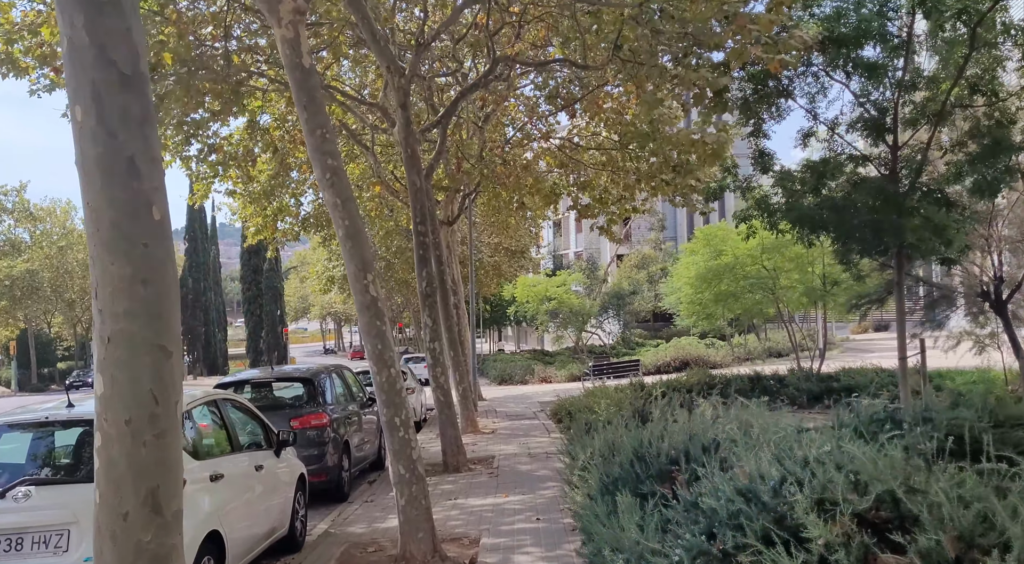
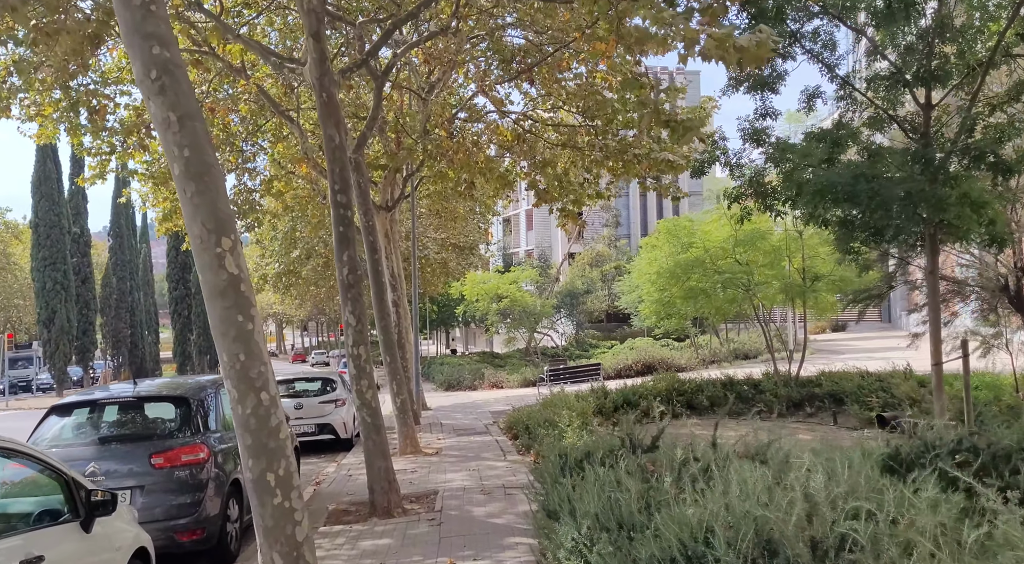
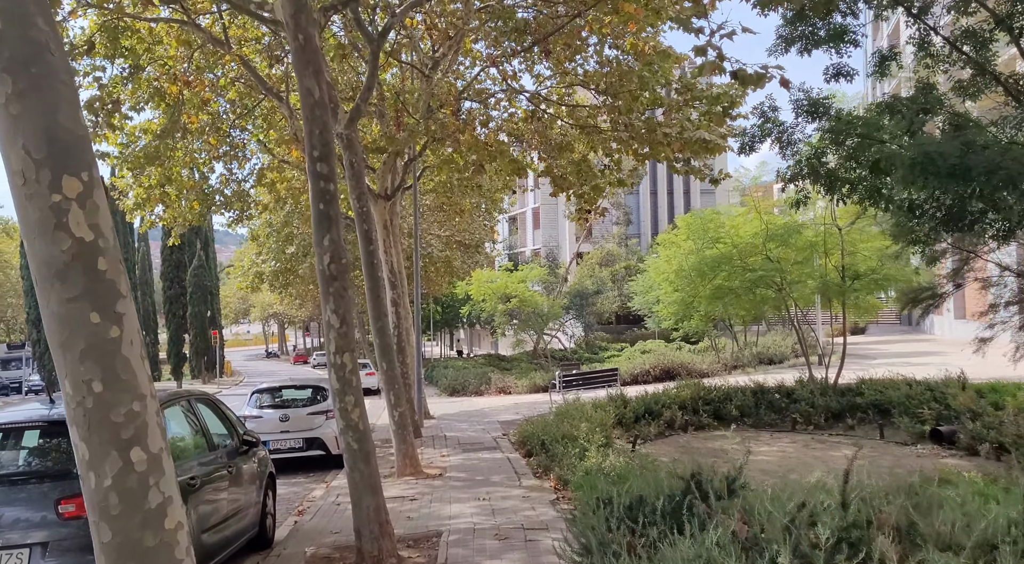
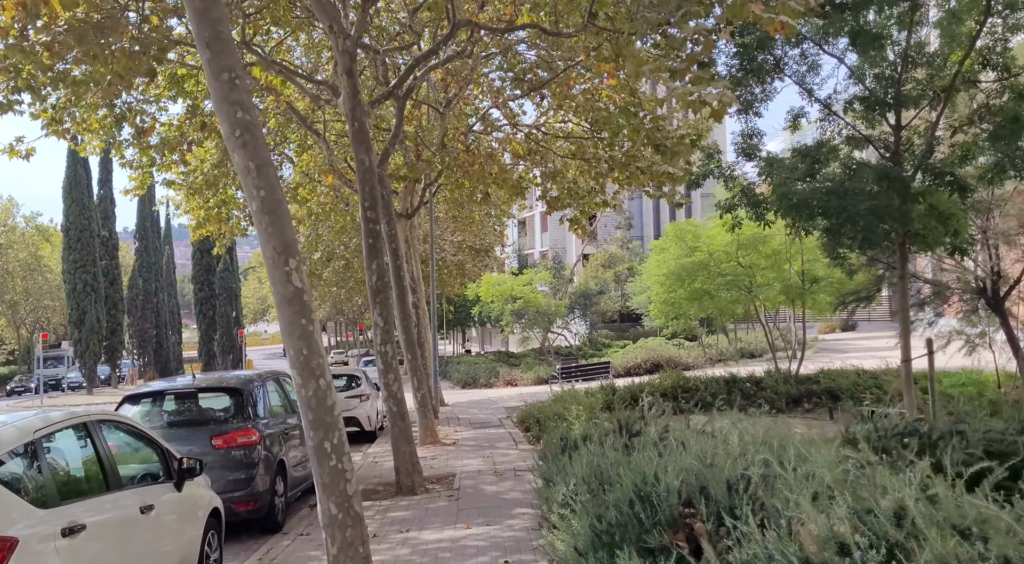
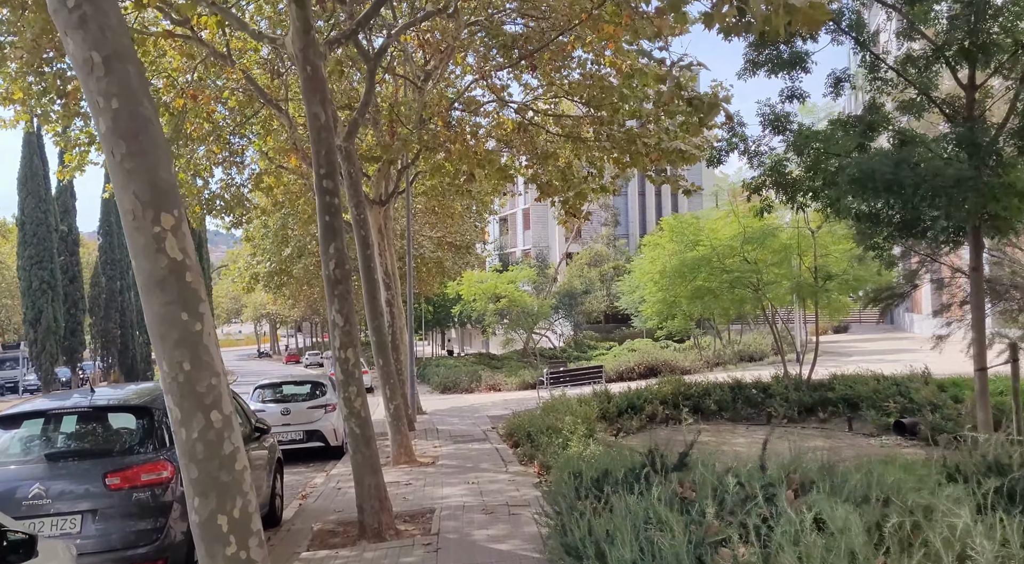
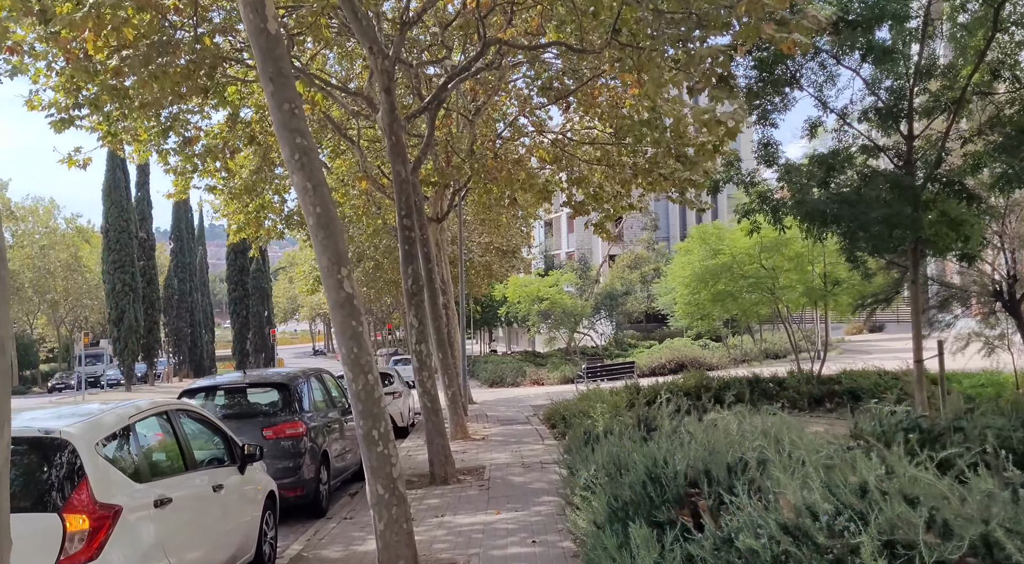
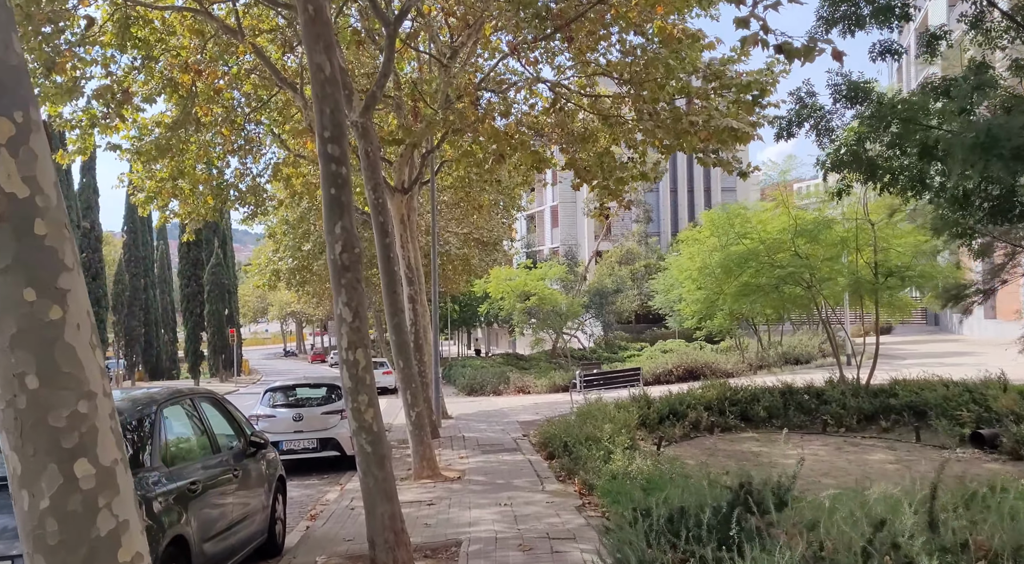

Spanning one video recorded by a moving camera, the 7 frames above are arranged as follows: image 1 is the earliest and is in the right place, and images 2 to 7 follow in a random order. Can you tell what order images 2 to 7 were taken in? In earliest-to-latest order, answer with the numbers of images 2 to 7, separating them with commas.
6, 4, 2, 5, 3, 7
